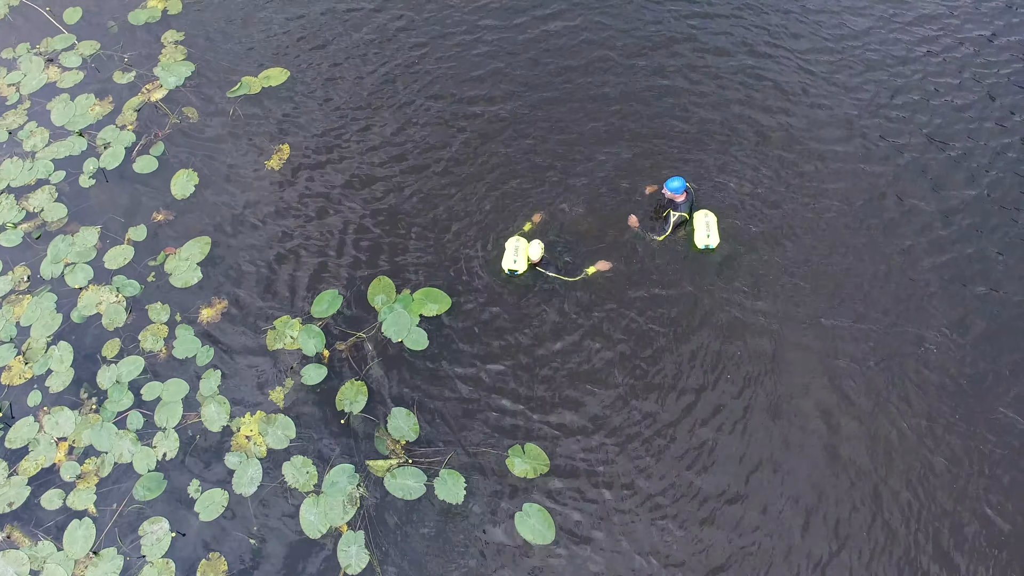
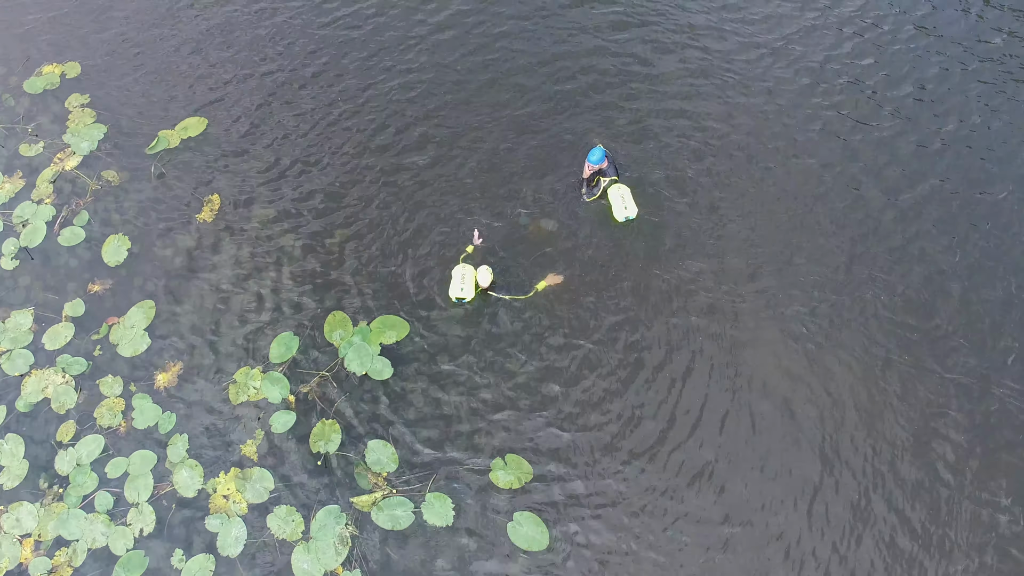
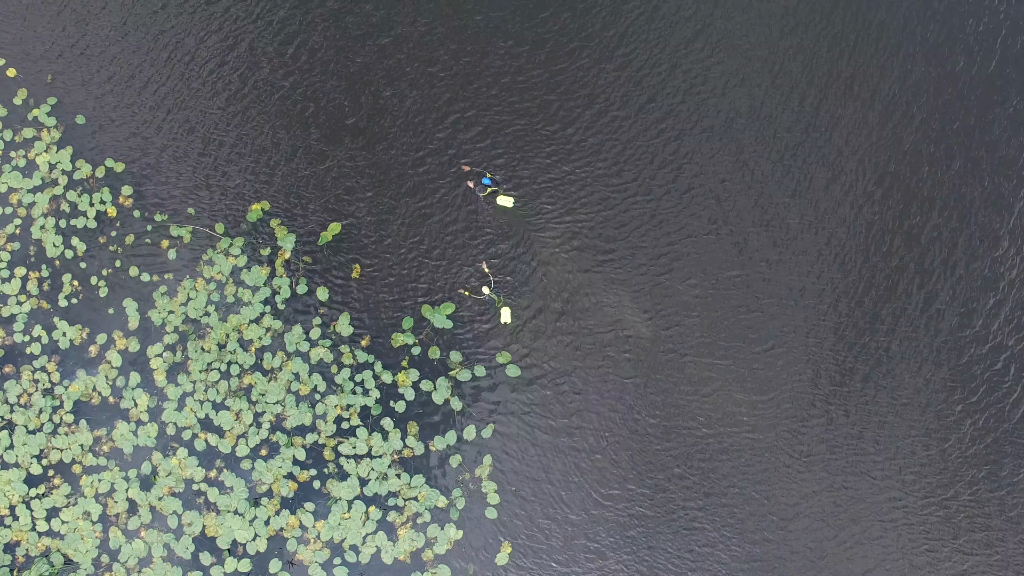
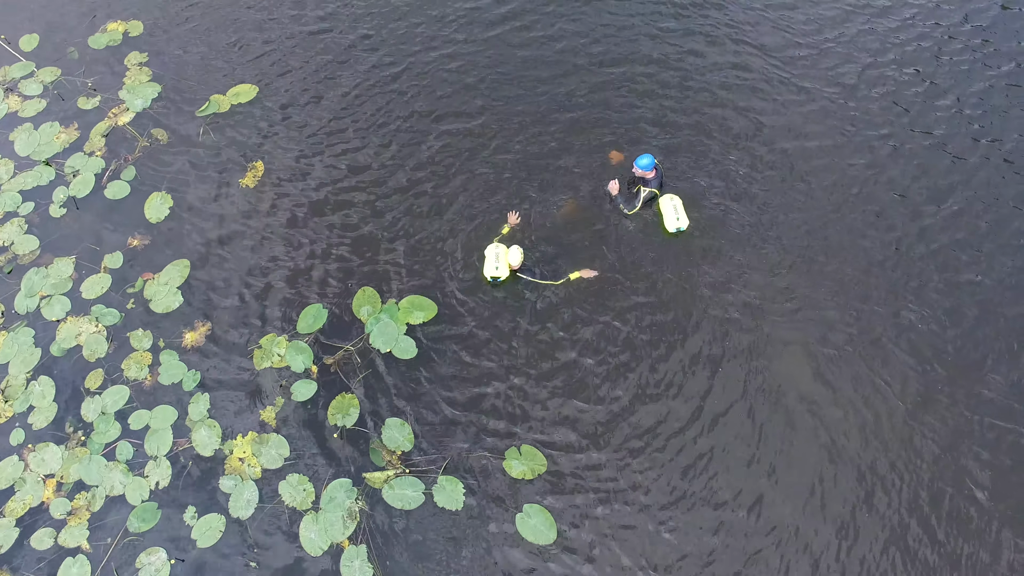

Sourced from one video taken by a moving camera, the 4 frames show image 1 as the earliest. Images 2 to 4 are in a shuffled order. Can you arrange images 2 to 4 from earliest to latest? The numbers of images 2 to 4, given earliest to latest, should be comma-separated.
4, 2, 3
